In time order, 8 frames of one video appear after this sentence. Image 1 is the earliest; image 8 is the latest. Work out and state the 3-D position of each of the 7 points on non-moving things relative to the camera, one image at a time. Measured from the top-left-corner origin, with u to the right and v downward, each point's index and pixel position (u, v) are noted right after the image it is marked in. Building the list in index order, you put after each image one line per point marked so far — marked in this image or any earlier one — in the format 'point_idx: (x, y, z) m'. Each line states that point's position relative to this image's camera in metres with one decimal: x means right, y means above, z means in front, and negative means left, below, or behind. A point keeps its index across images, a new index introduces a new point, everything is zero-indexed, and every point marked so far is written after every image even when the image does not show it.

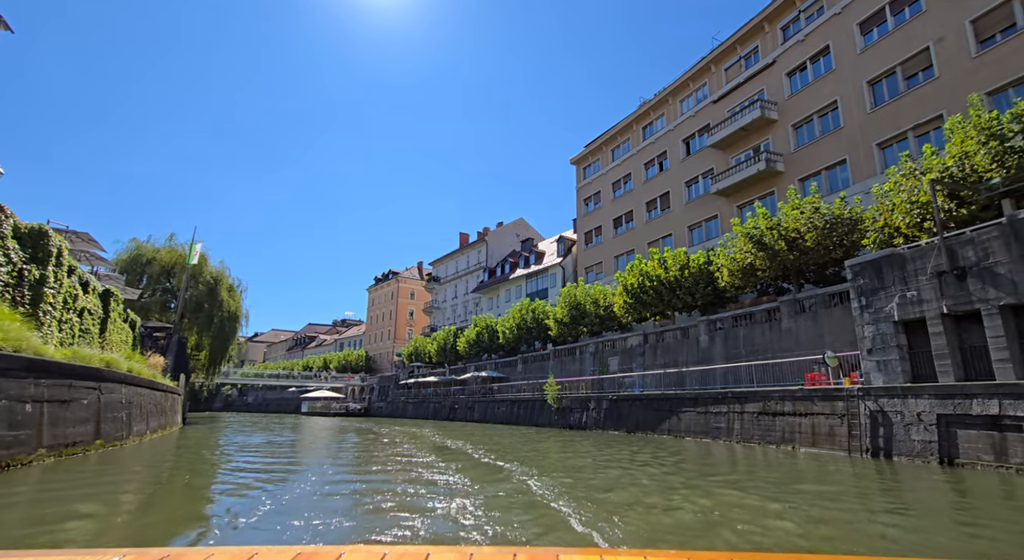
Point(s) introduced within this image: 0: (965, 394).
0: (+8.7, -2.2, +10.1) m
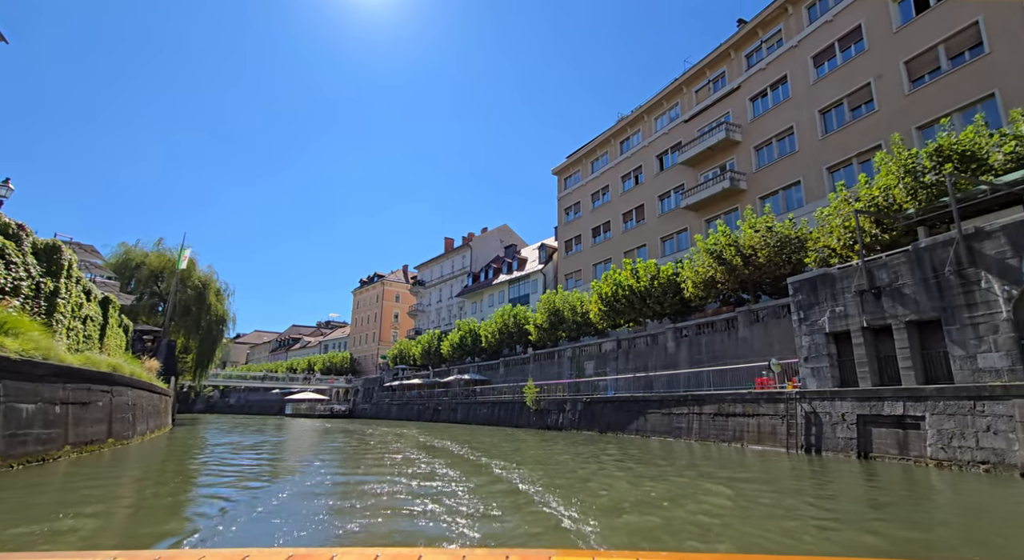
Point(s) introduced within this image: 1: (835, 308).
0: (+8.2, -2.6, +11.8) m
1: (+8.3, -0.7, +13.5) m
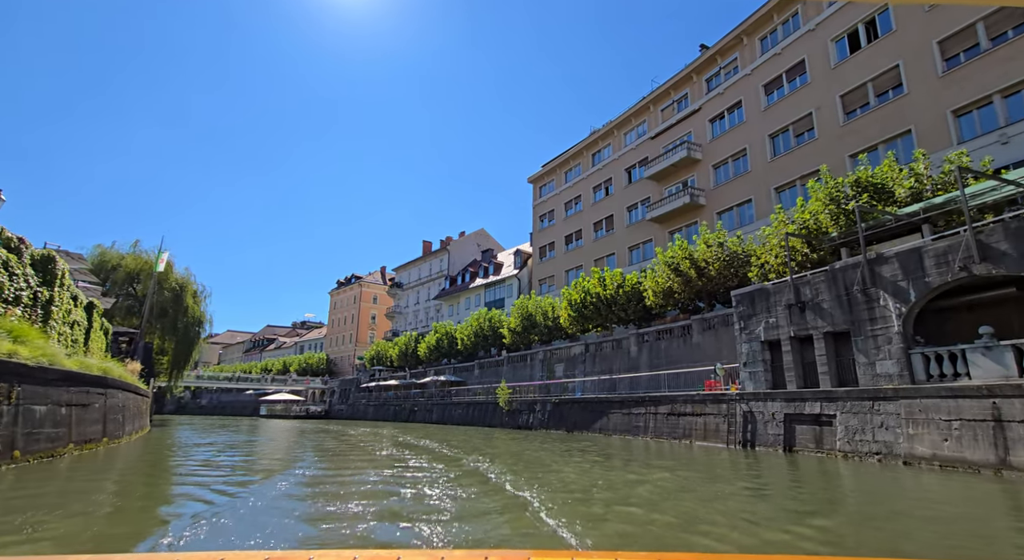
0: (+7.4, -3.0, +13.6) m
1: (+7.4, -1.1, +15.2) m
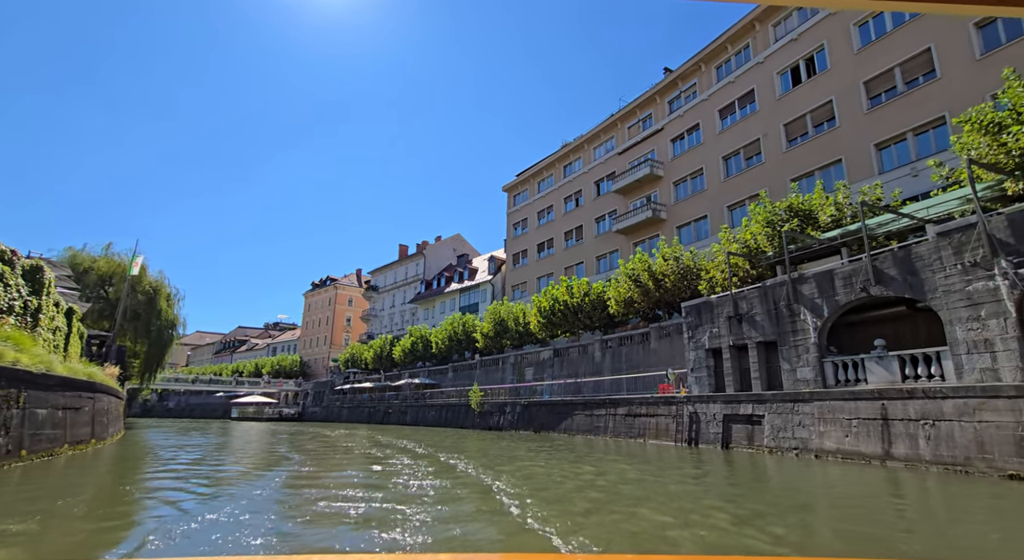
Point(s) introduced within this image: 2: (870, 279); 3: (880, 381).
0: (+6.5, -3.5, +15.3) m
1: (+6.4, -1.6, +17.0) m
2: (+8.2, 0.0, +12.0) m
3: (+8.0, -2.2, +11.4) m
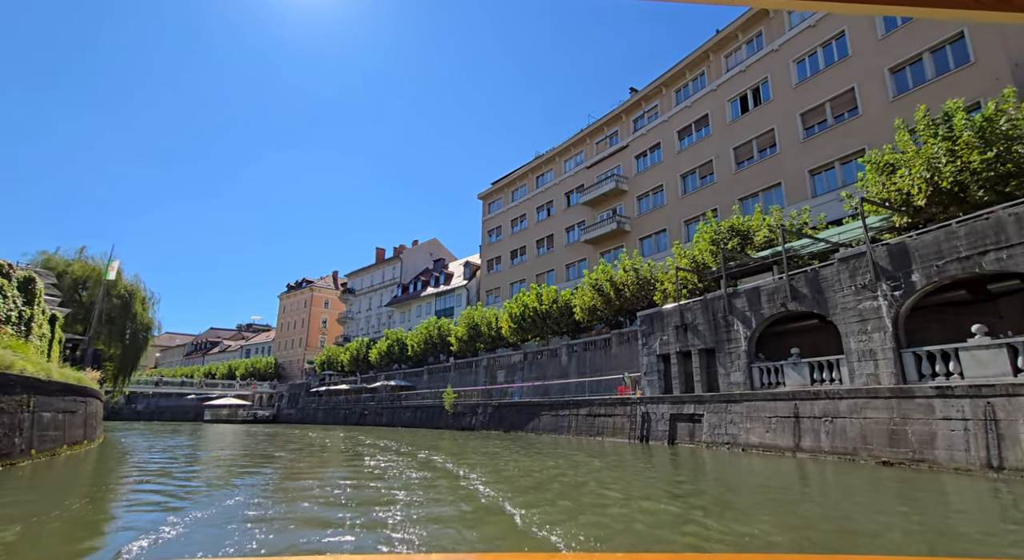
0: (+5.4, -3.9, +17.1) m
1: (+5.3, -2.0, +18.8) m
2: (+7.3, -0.4, +13.9) m
3: (+7.1, -2.6, +13.3) m
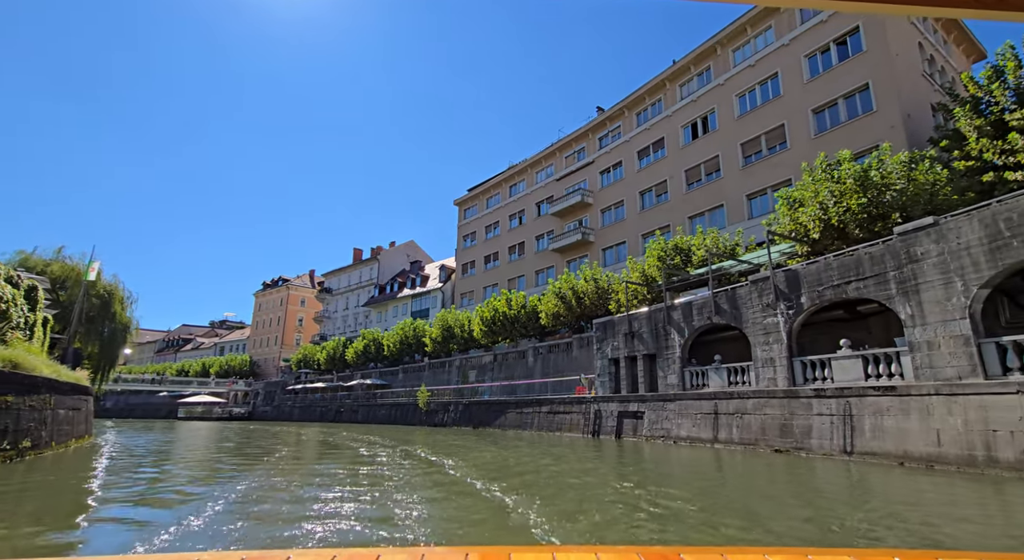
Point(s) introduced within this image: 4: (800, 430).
0: (+4.2, -4.4, +19.3) m
1: (+4.0, -2.5, +21.0) m
2: (+6.2, -0.9, +16.2) m
3: (+6.0, -3.1, +15.6) m
4: (+6.7, -3.5, +12.2) m
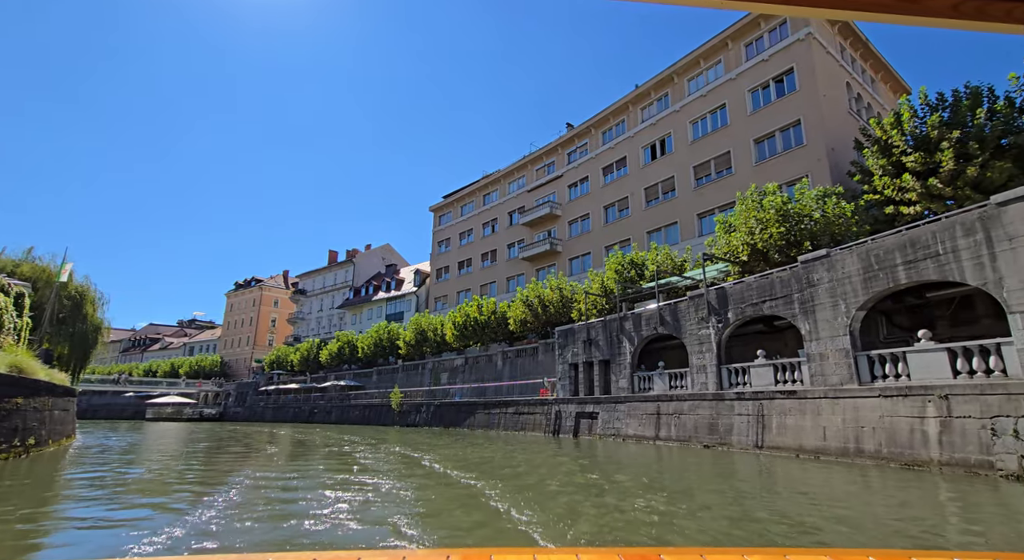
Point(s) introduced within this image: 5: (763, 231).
0: (+2.8, -4.9, +21.1) m
1: (+2.6, -3.0, +22.8) m
2: (+5.0, -1.4, +18.1) m
3: (+4.9, -3.6, +17.5) m
4: (+5.7, -4.0, +14.2) m
5: (+7.5, +1.5, +15.7) m
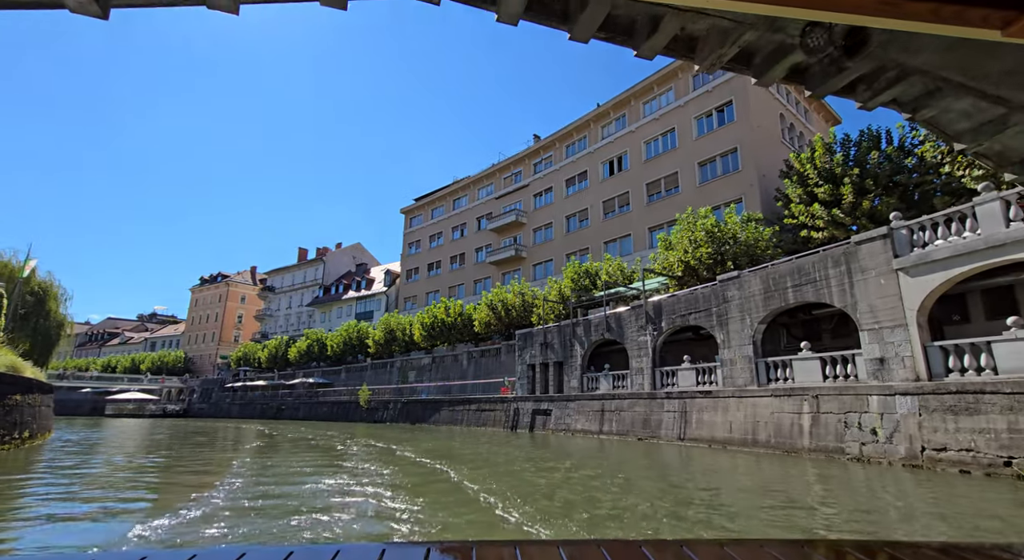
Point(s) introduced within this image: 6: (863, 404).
0: (+1.1, -5.2, +23.0) m
1: (+0.9, -3.3, +24.6) m
2: (+3.6, -1.8, +20.1) m
3: (+3.4, -4.0, +19.5) m
4: (+4.4, -4.4, +16.2) m
5: (+6.2, +1.0, +17.9) m
6: (+6.9, -2.4, +10.3) m
